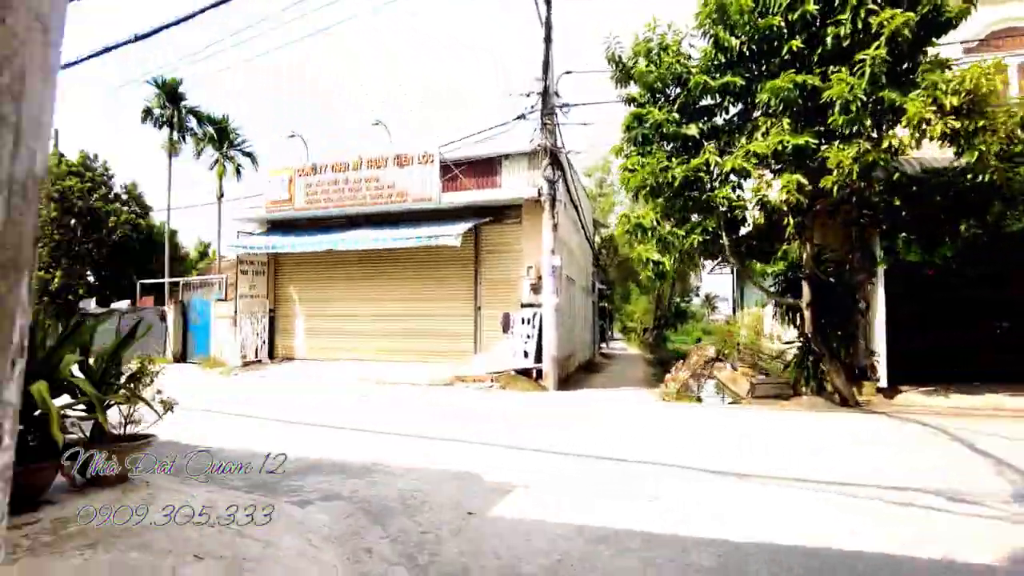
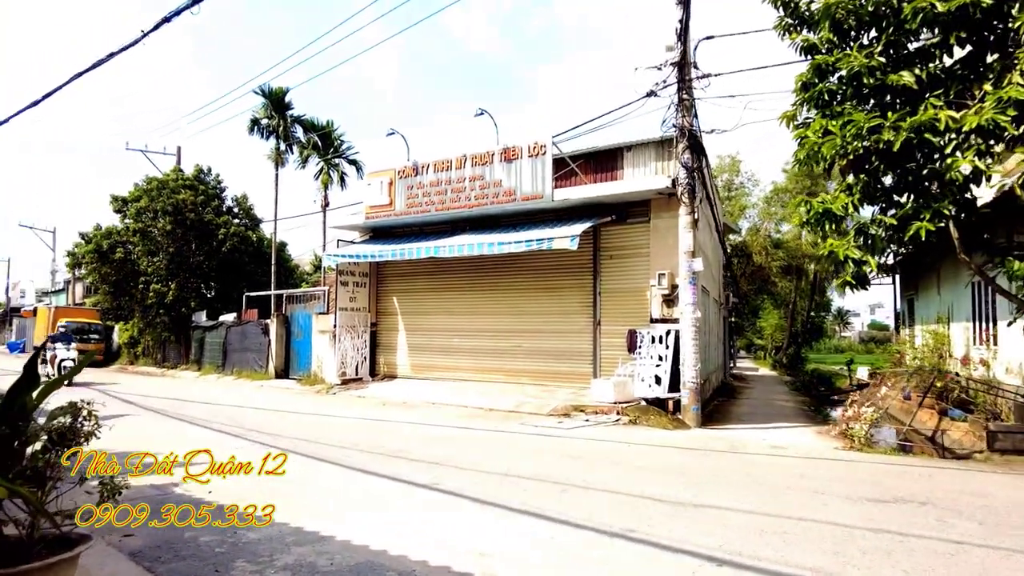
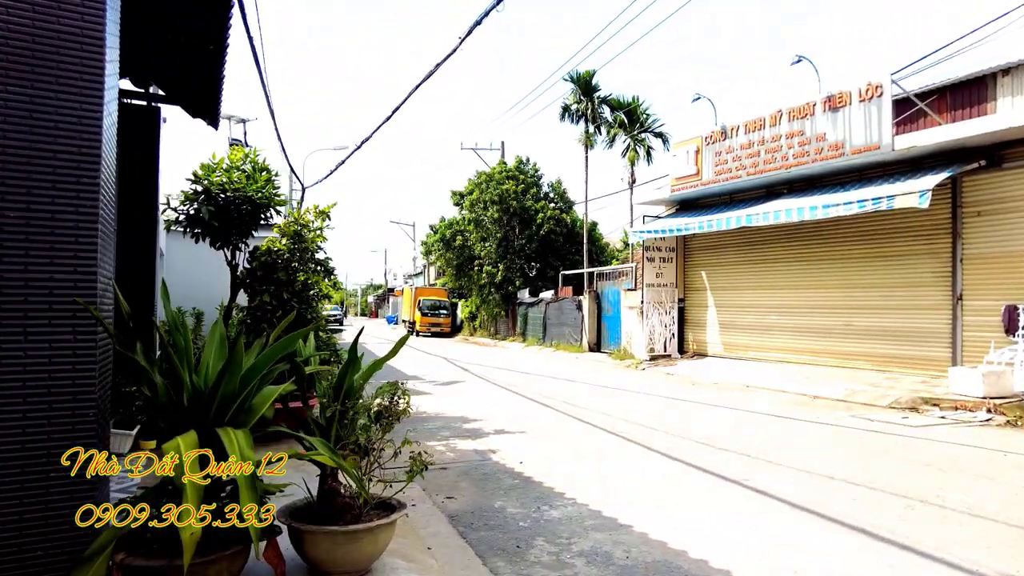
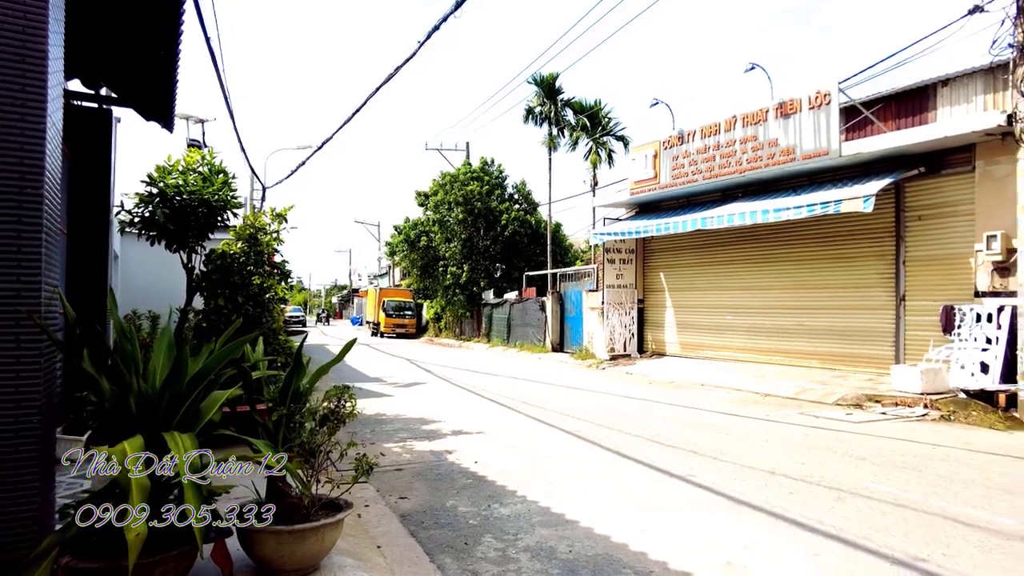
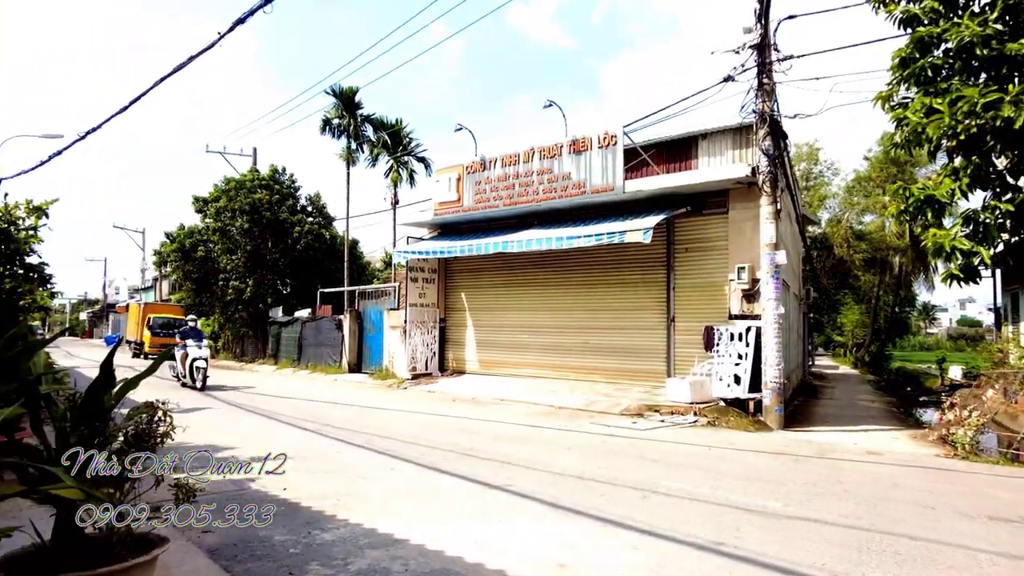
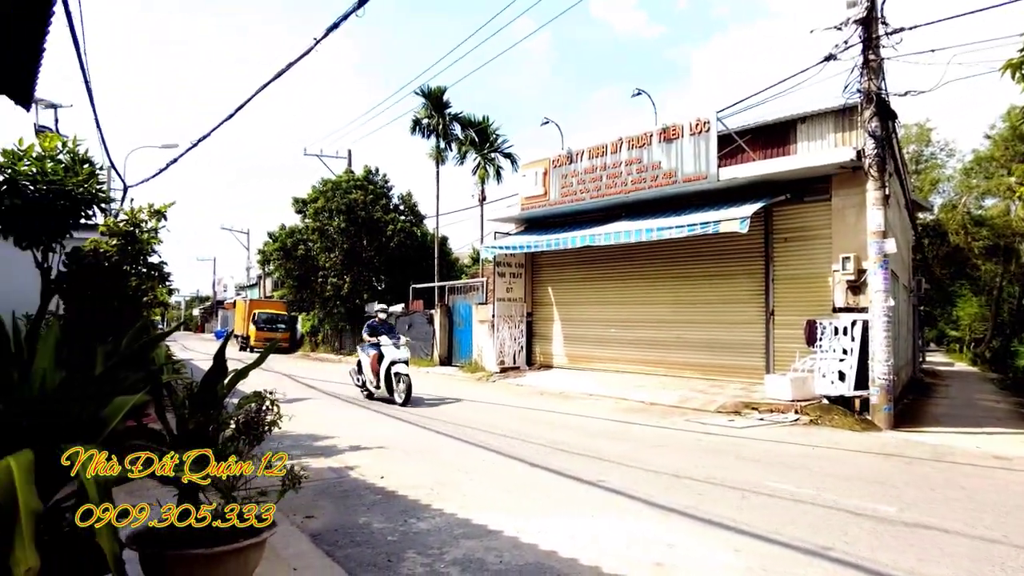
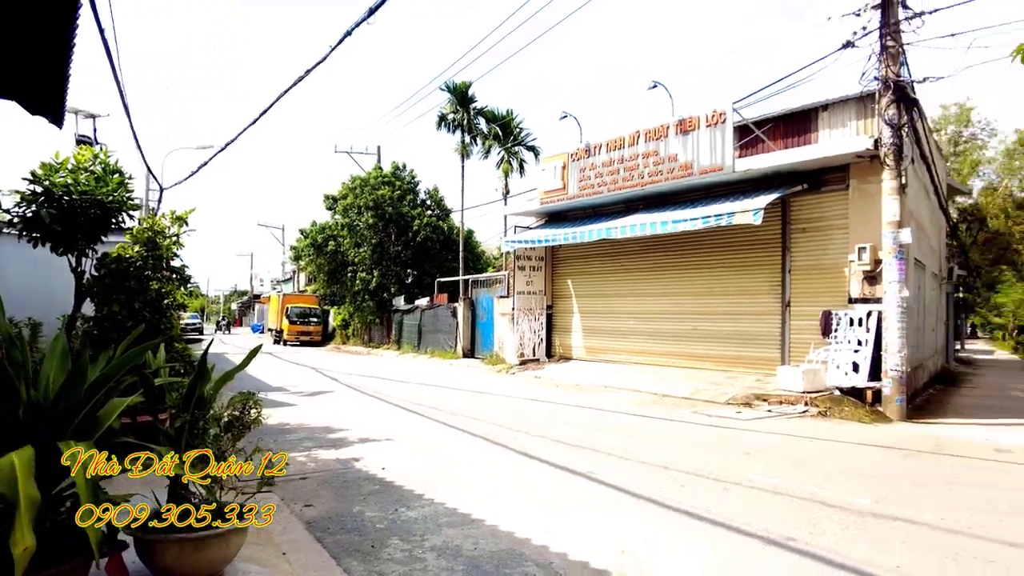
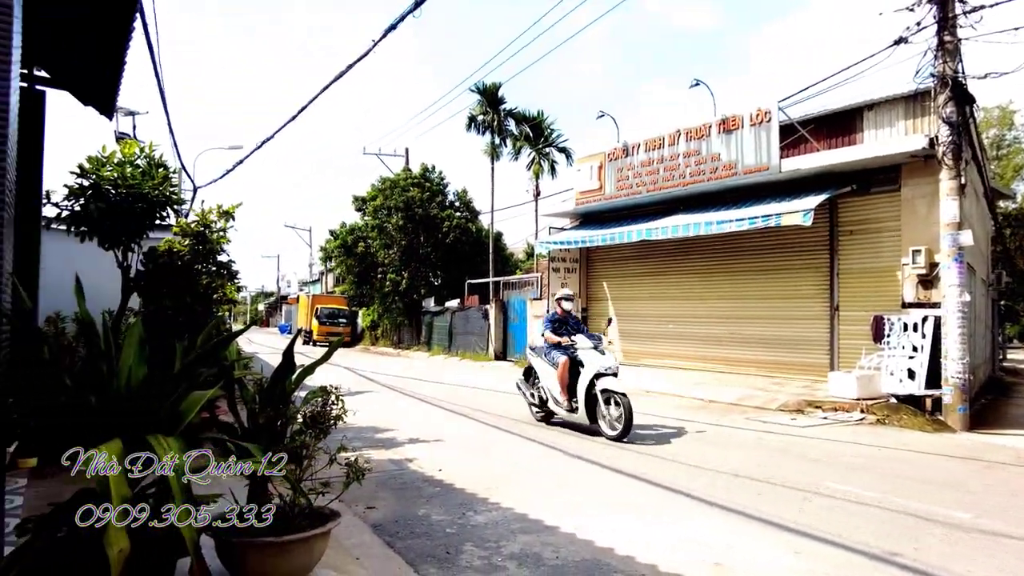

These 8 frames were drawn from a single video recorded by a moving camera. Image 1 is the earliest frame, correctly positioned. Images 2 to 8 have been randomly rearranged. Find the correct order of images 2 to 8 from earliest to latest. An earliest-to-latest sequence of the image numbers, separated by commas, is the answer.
2, 5, 6, 8, 3, 4, 7
